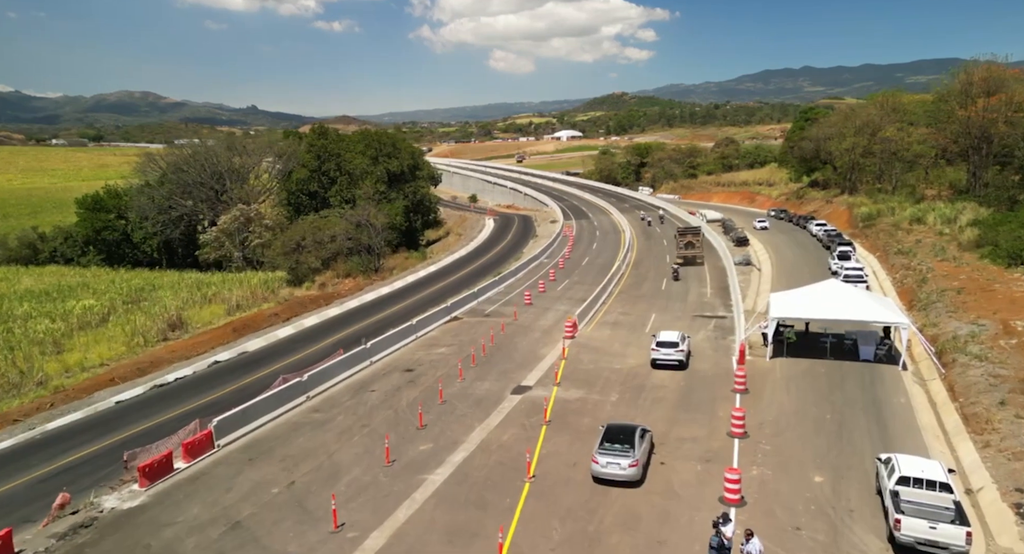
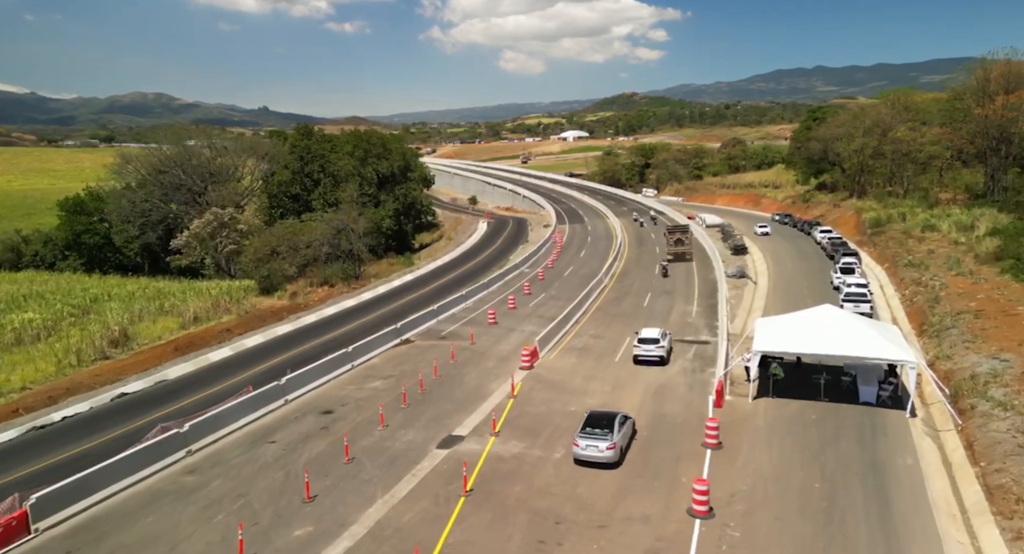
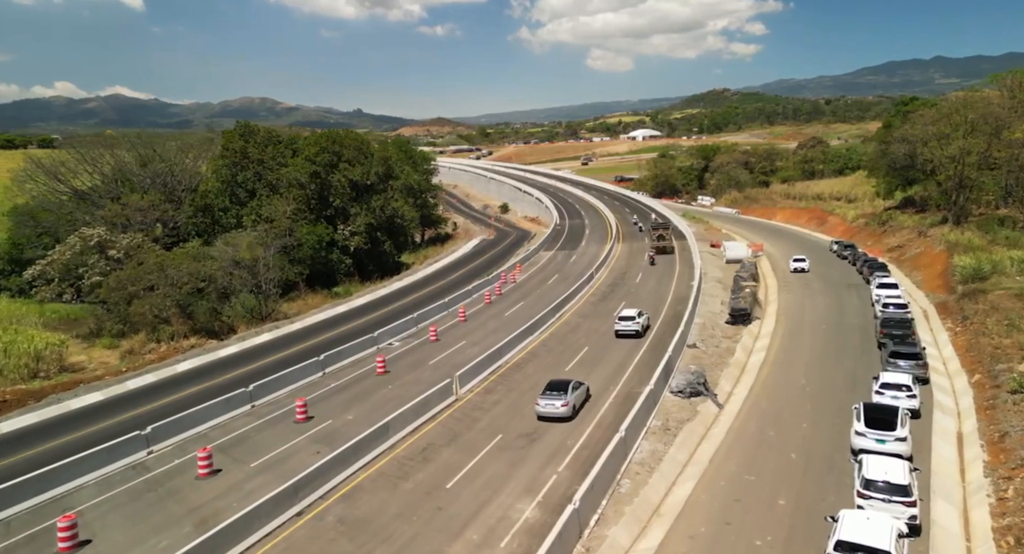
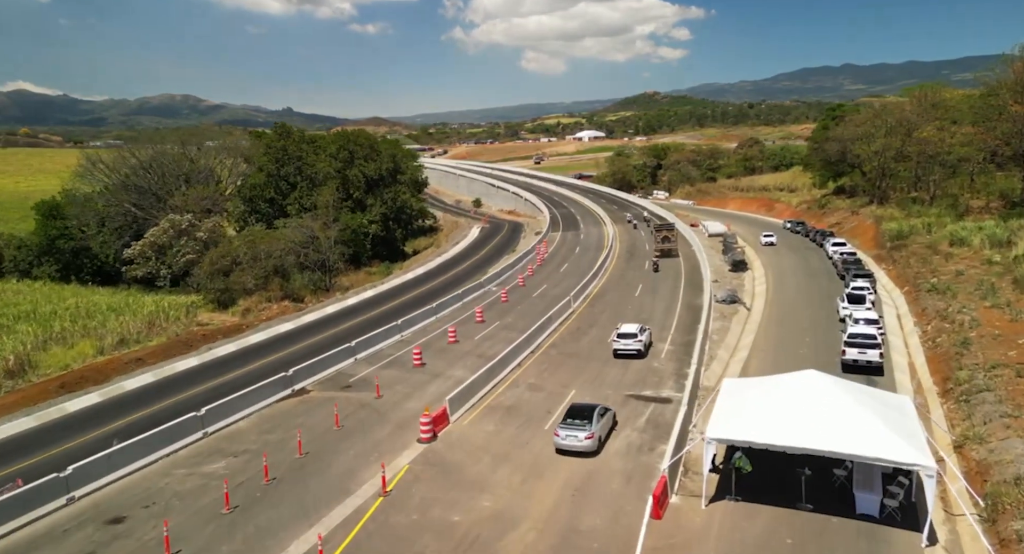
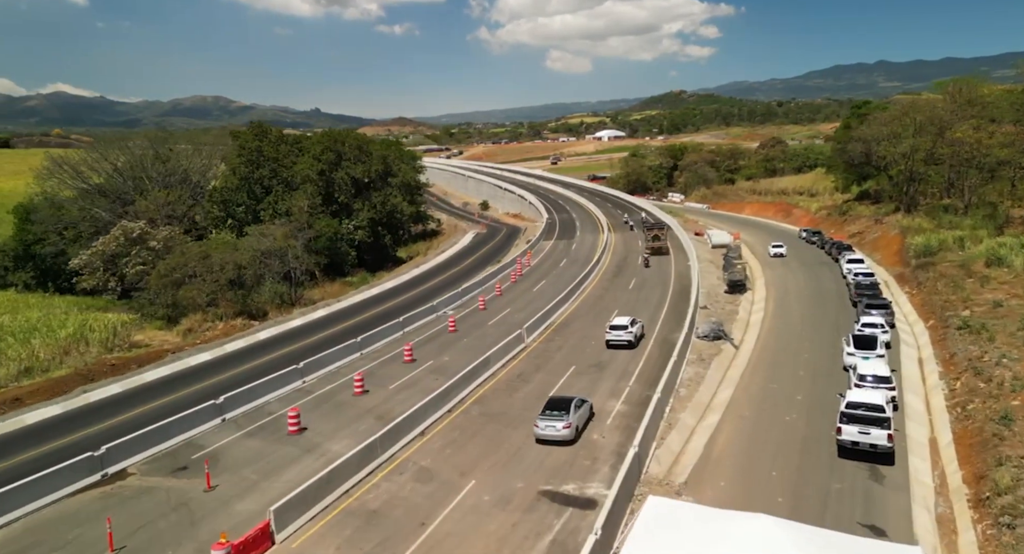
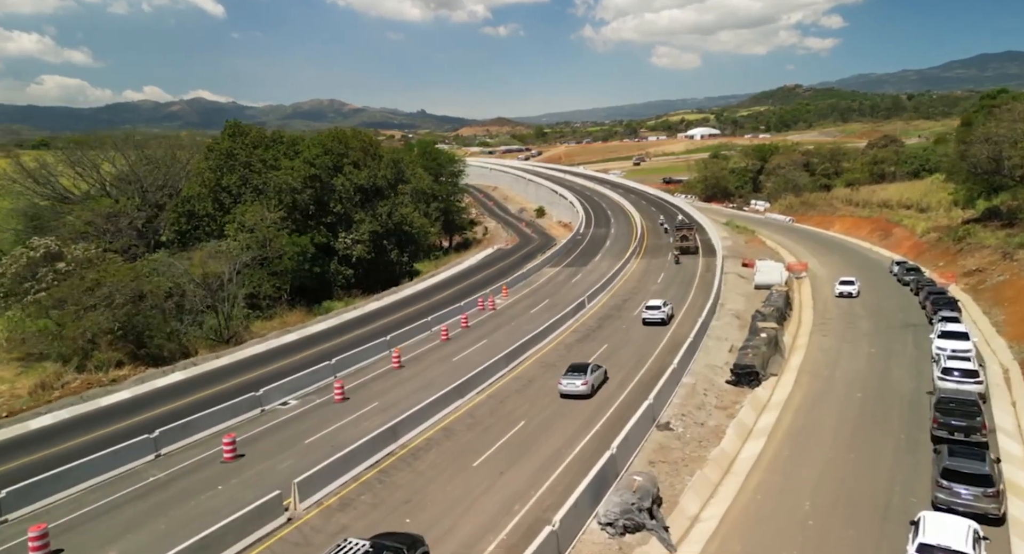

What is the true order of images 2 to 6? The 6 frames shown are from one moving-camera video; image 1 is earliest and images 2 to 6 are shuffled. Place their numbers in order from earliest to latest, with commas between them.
2, 4, 5, 3, 6
